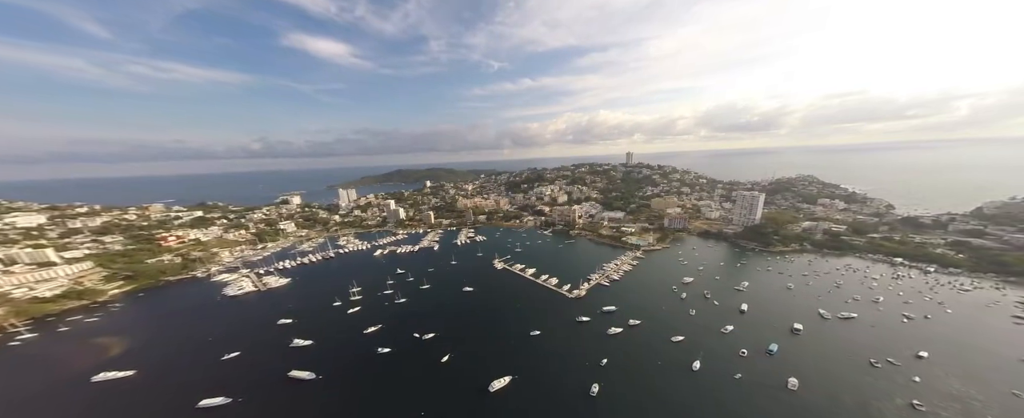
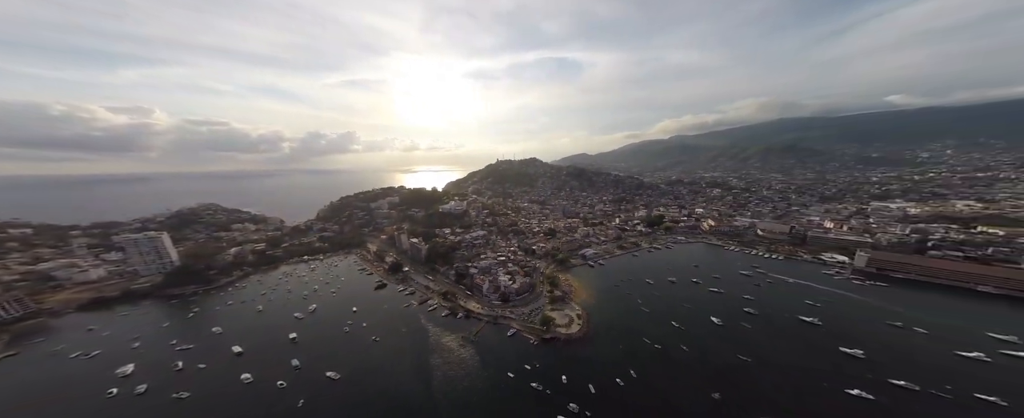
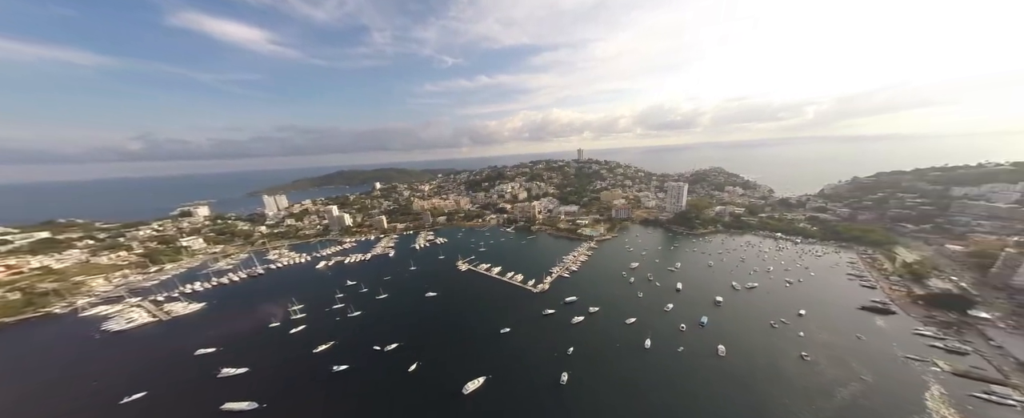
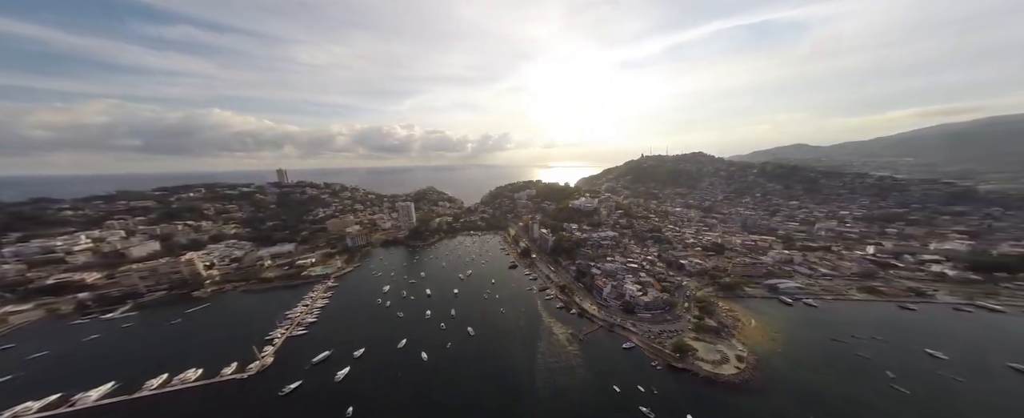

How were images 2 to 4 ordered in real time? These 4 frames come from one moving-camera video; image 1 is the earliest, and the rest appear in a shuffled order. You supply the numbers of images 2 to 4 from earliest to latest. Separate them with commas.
3, 4, 2
